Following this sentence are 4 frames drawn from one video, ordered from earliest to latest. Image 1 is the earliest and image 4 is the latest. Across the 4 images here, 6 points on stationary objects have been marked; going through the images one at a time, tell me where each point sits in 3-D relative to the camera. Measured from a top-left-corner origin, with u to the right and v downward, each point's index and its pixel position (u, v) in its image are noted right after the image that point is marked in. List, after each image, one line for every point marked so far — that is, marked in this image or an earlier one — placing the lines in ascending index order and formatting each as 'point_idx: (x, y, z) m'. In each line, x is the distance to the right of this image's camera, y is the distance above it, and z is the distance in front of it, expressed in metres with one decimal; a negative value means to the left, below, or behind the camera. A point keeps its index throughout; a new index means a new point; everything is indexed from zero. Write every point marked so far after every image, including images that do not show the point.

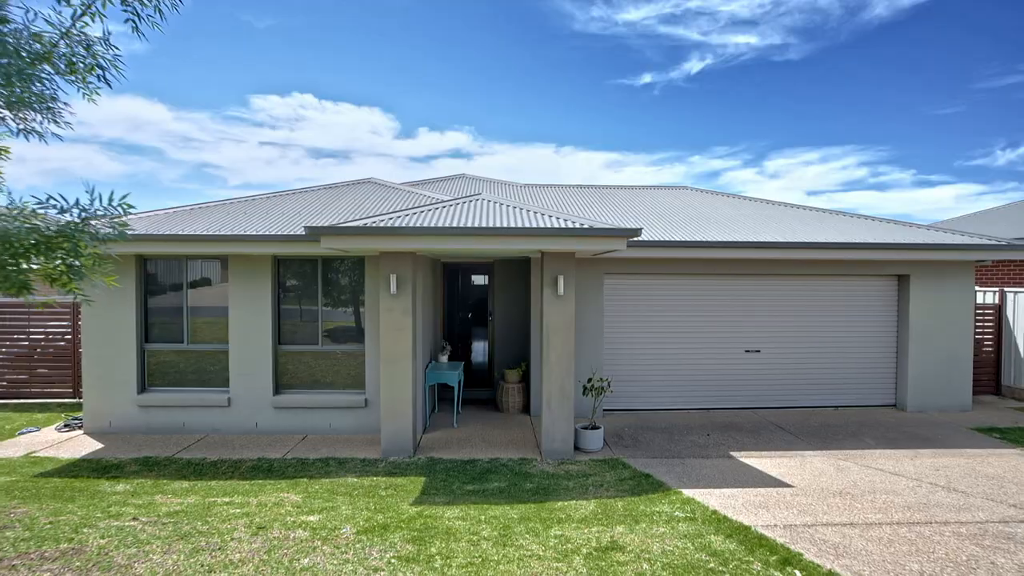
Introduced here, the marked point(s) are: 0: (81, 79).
0: (-2.0, +1.0, +2.2) m
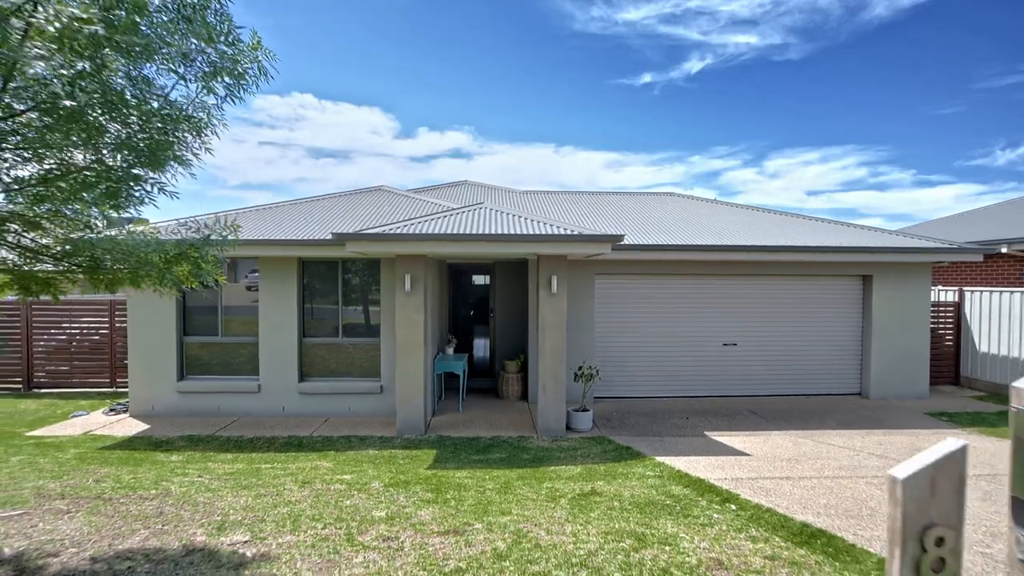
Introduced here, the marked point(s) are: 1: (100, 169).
0: (-2.0, +1.0, +3.1) m
1: (-2.3, +0.6, +2.8) m
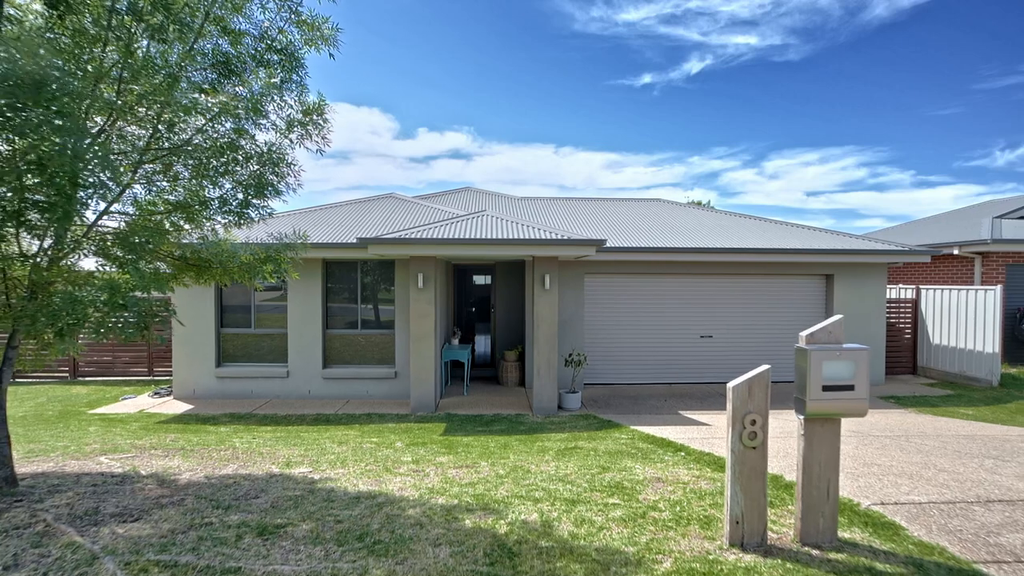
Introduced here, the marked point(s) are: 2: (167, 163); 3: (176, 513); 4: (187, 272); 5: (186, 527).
0: (-2.0, +1.0, +4.3) m
1: (-2.3, +0.7, +3.9) m
2: (-2.6, +0.9, +3.7) m
3: (-2.2, -1.5, +3.2) m
4: (-2.8, +0.1, +4.2) m
5: (-2.0, -1.5, +3.0) m
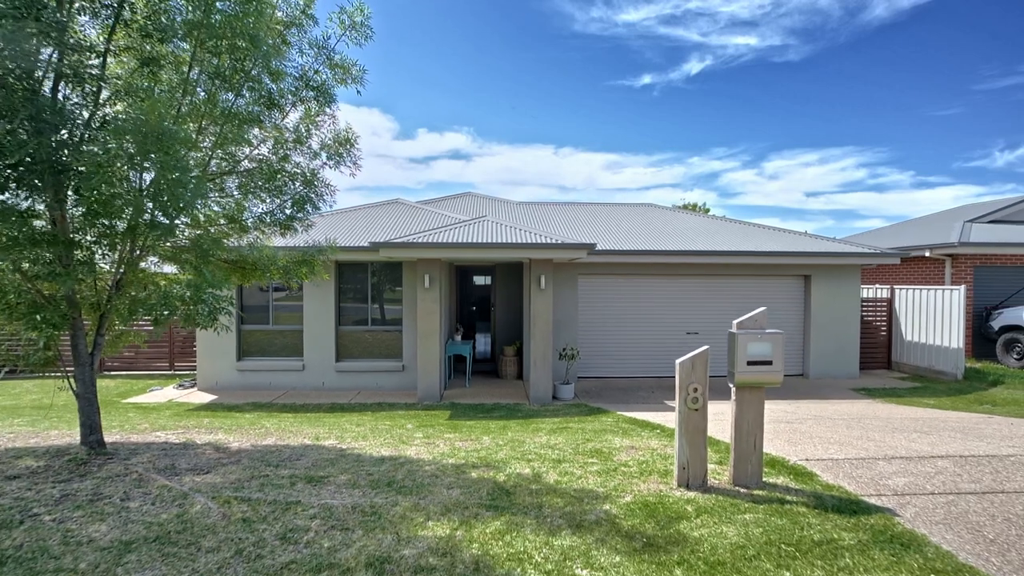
0: (-2.1, +1.0, +5.0) m
1: (-2.4, +0.7, +4.7) m
2: (-2.6, +0.9, +4.5) m
3: (-2.2, -1.5, +4.0) m
4: (-2.8, +0.1, +5.0) m
5: (-2.0, -1.5, +3.8) m
